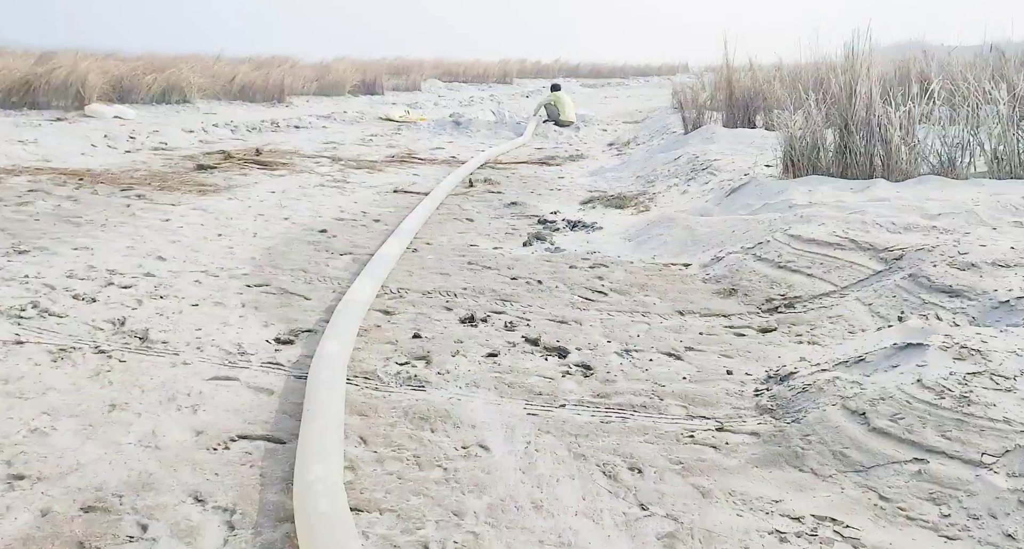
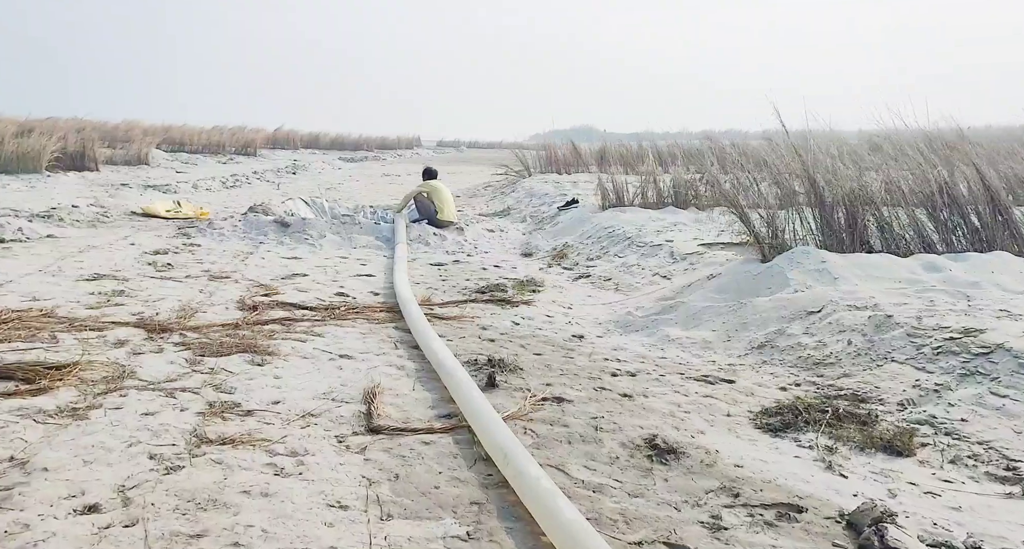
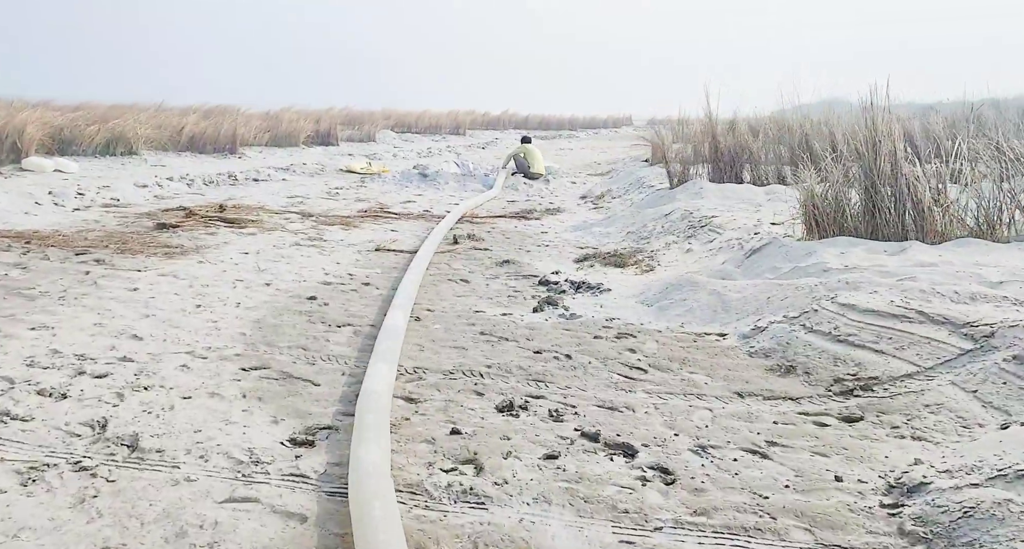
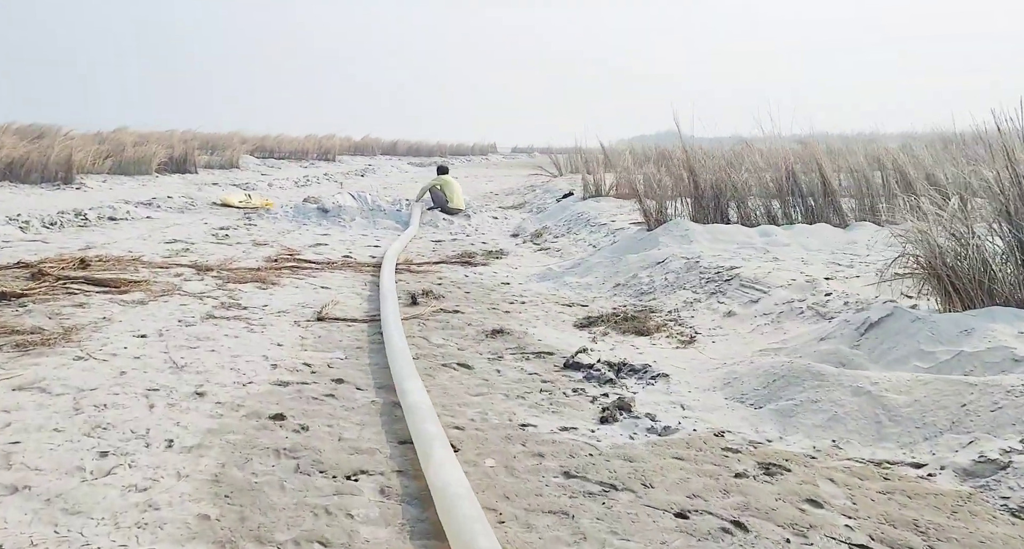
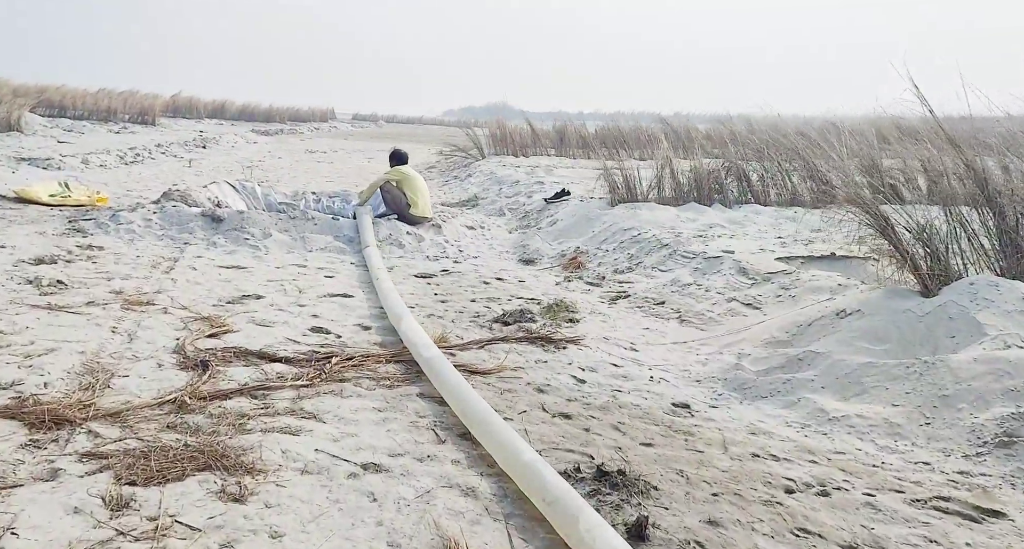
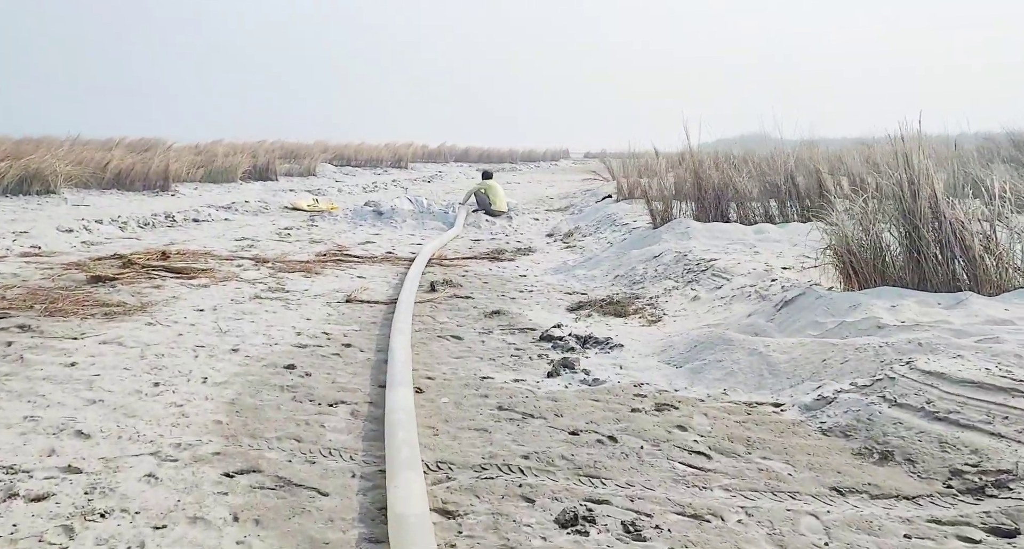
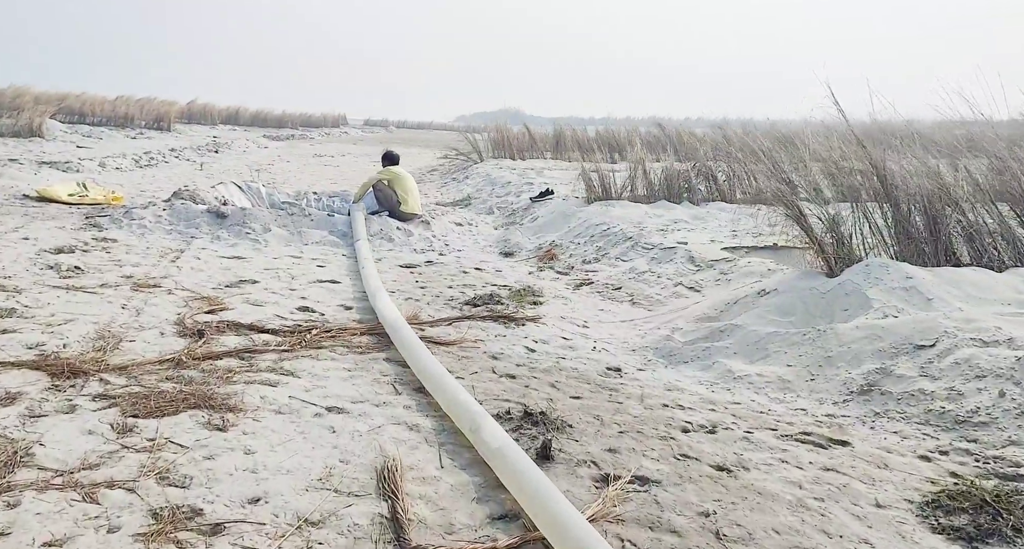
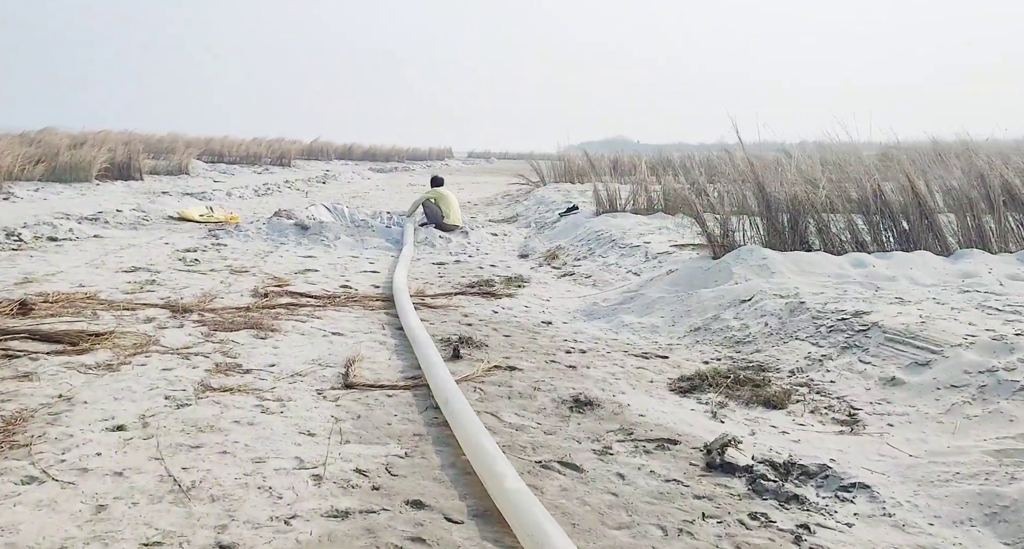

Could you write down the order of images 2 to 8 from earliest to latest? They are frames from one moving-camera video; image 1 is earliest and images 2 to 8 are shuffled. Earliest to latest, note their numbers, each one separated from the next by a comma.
3, 6, 4, 8, 2, 7, 5
